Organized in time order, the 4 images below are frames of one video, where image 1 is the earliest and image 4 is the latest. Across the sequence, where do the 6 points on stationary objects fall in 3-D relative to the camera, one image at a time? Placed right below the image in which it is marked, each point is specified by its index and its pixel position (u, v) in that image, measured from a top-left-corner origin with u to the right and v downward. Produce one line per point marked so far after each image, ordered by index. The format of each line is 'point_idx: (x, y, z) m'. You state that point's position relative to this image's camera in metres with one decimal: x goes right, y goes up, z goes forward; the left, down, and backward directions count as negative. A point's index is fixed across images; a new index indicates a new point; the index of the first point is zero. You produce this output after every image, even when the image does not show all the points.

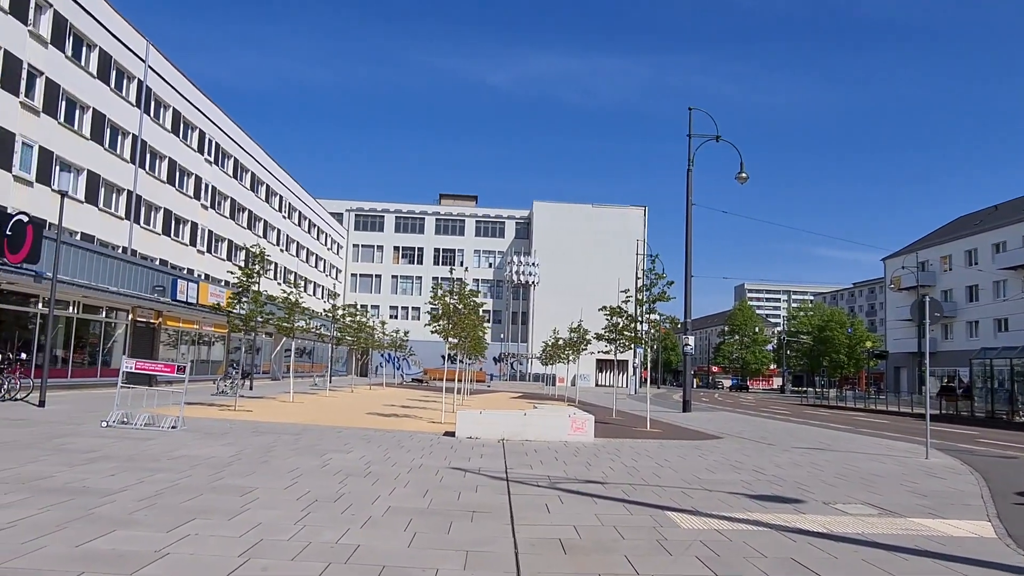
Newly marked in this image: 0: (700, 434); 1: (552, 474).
0: (+4.9, -3.8, +19.0) m
1: (+0.6, -2.7, +10.7) m
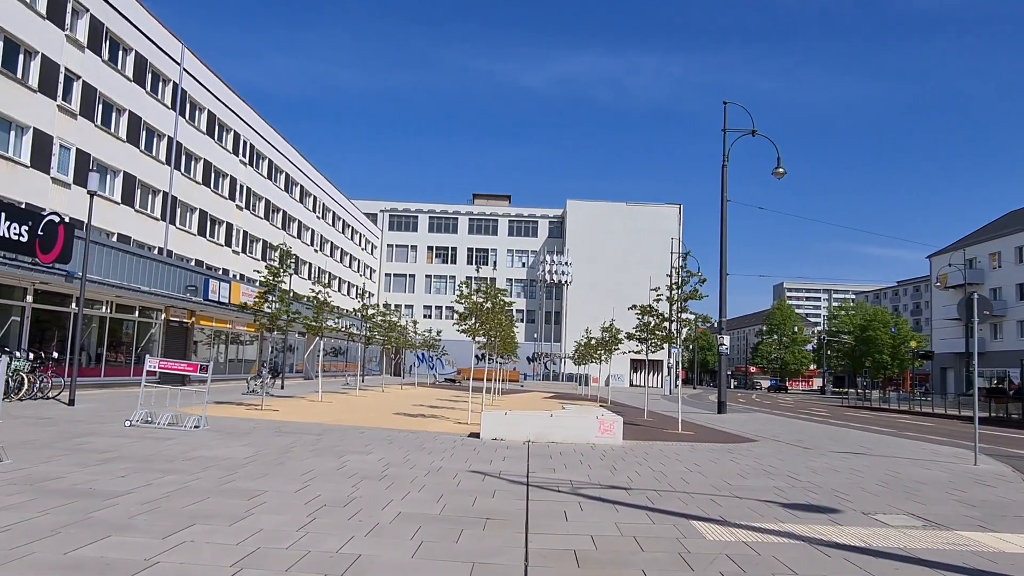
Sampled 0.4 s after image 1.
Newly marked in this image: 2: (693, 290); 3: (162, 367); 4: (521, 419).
0: (+5.6, -3.8, +18.4) m
1: (+0.9, -2.7, +10.3) m
2: (+4.9, 0.0, +19.8) m
3: (-6.7, -1.5, +13.9) m
4: (+0.2, -2.8, +15.3) m
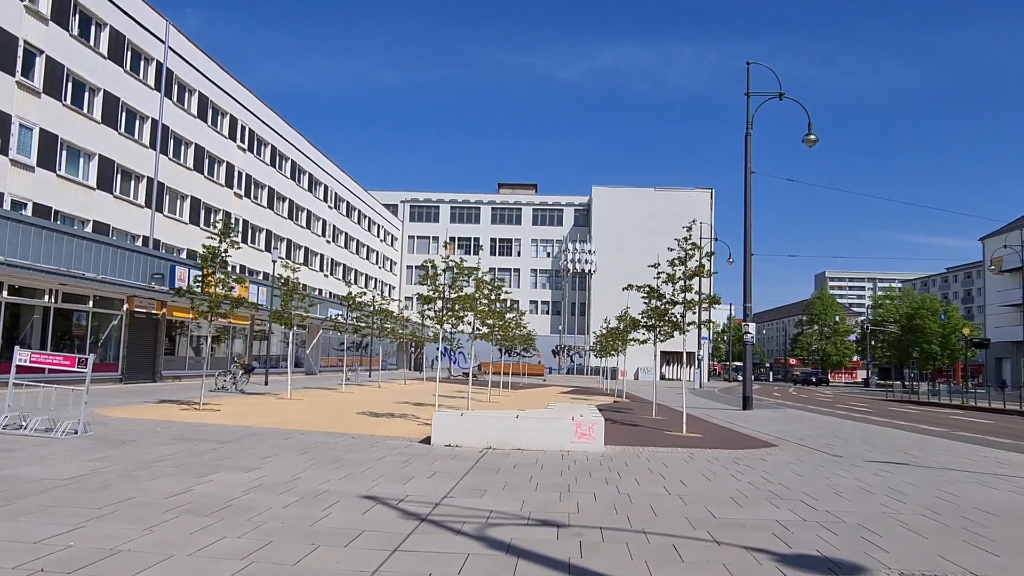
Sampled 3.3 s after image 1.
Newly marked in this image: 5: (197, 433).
0: (+5.0, -3.2, +15.4) m
1: (-0.1, -2.3, +7.5) m
2: (+4.4, +0.5, +16.8) m
3: (-7.6, -1.2, +11.6) m
4: (-0.6, -2.3, +12.6) m
5: (-5.4, -2.5, +12.5) m
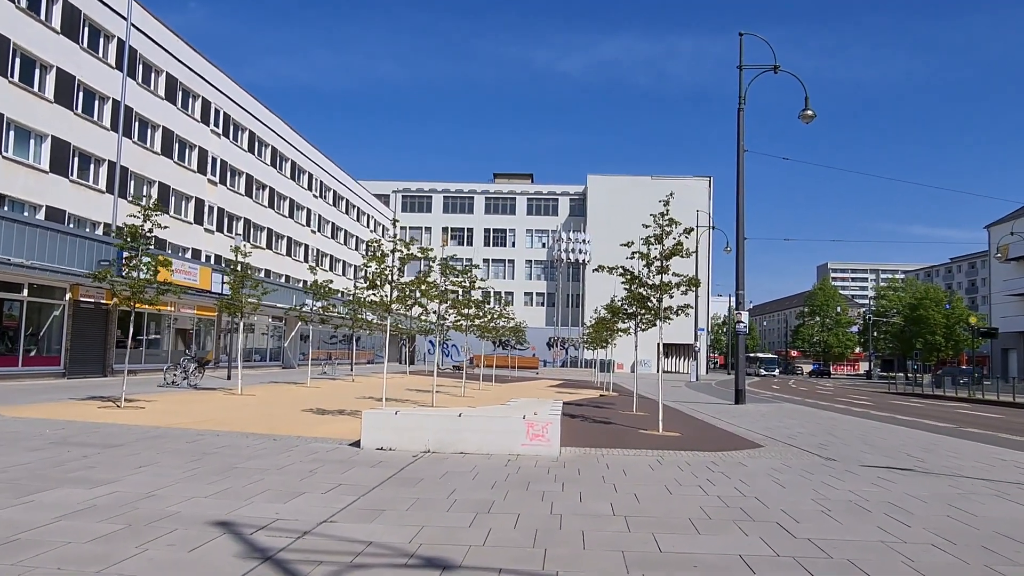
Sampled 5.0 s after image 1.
0: (+4.2, -2.9, +13.7) m
1: (-1.0, -2.0, +5.9) m
2: (+3.5, +0.9, +15.1) m
3: (-8.4, -0.9, +9.9) m
4: (-1.4, -2.0, +10.9) m
5: (-6.3, -2.2, +10.9) m
